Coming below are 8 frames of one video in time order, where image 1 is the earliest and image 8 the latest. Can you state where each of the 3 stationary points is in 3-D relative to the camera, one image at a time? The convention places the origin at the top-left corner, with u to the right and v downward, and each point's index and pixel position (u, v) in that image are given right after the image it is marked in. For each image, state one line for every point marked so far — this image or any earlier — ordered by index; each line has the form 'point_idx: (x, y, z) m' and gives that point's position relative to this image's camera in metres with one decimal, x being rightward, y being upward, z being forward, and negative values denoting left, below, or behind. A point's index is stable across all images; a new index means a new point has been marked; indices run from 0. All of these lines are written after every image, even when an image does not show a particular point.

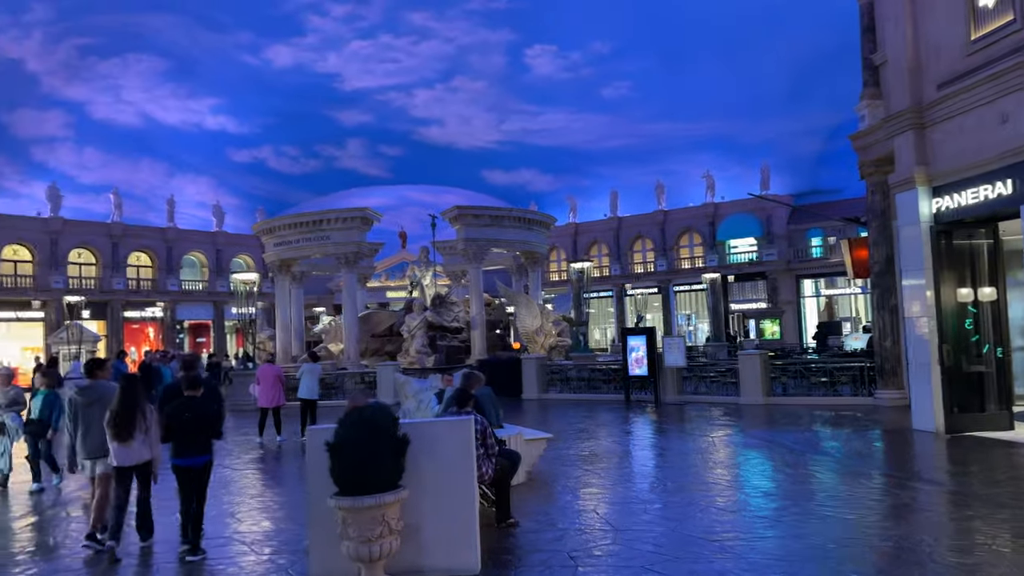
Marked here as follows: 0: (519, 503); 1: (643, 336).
0: (+0.1, -2.1, +7.8) m
1: (+3.1, -1.1, +18.3) m
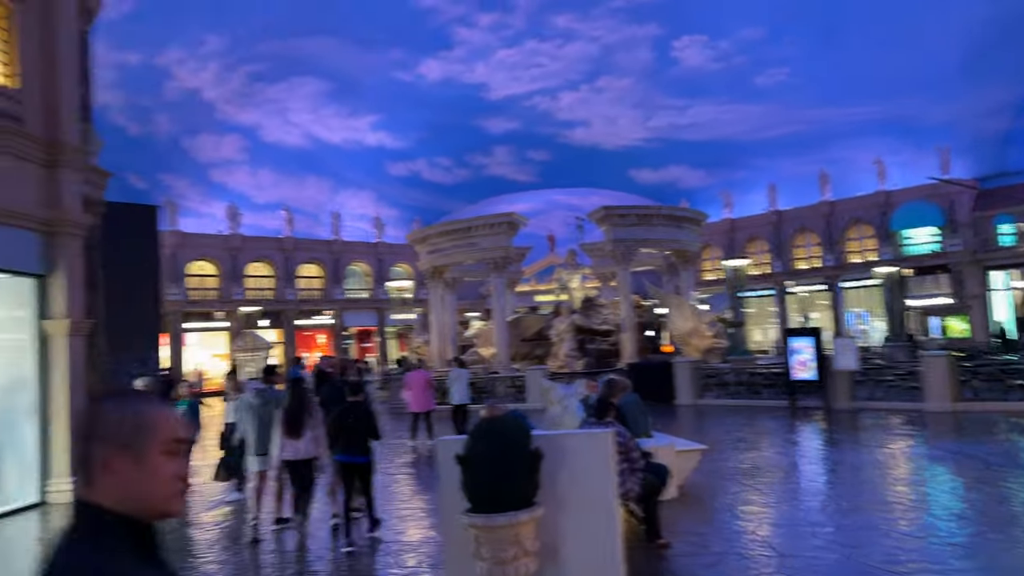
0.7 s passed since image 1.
0: (+1.5, -2.1, +7.2) m
1: (+6.4, -1.1, +16.9) m
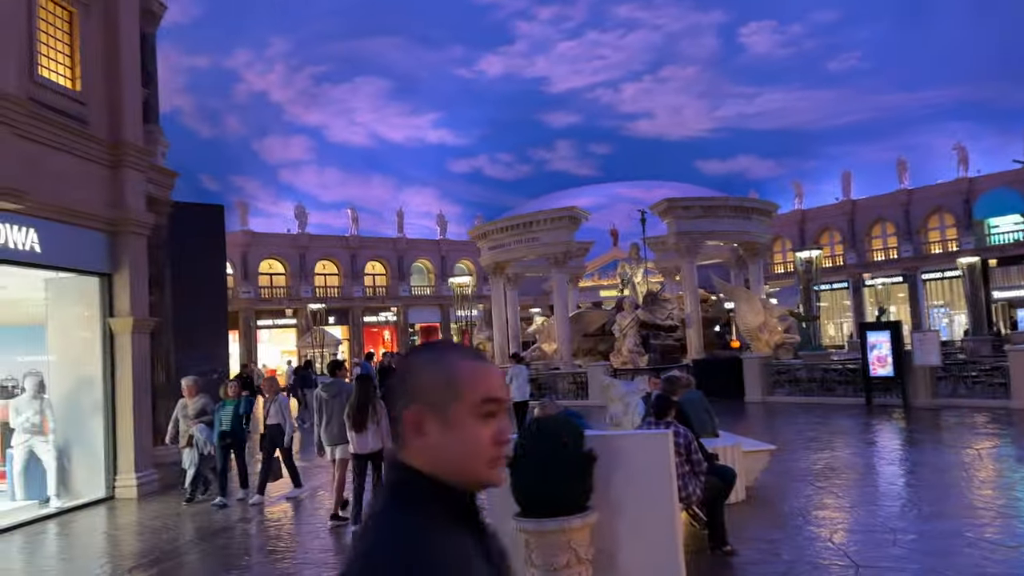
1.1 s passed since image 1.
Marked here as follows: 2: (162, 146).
0: (+2.0, -2.1, +6.8) m
1: (+7.7, -0.9, +16.1) m
2: (-6.0, +2.4, +13.4) m
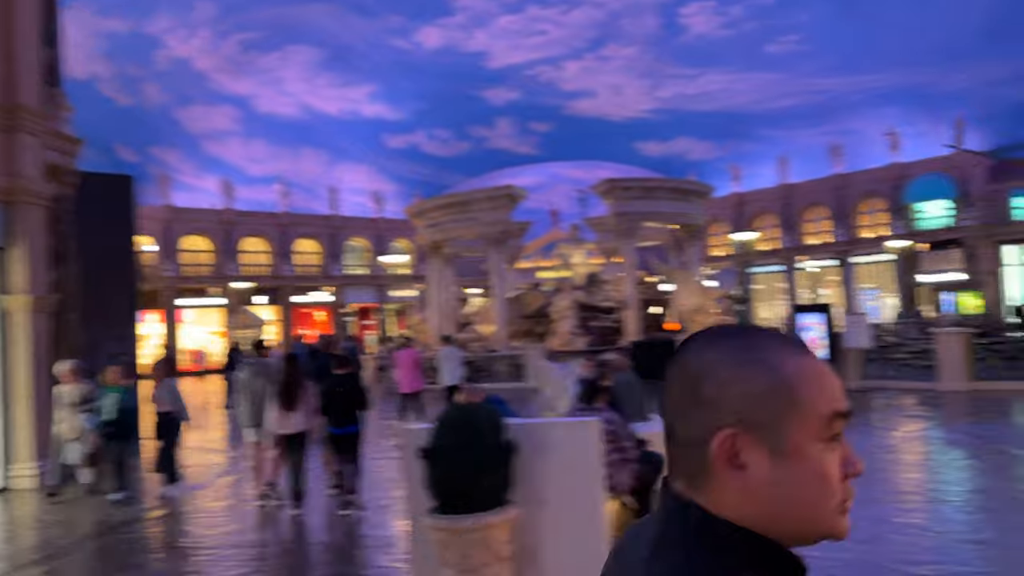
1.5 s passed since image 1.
0: (+1.3, -1.9, +6.5) m
1: (+6.3, -0.5, +16.2) m
2: (-7.0, +2.8, +12.4) m
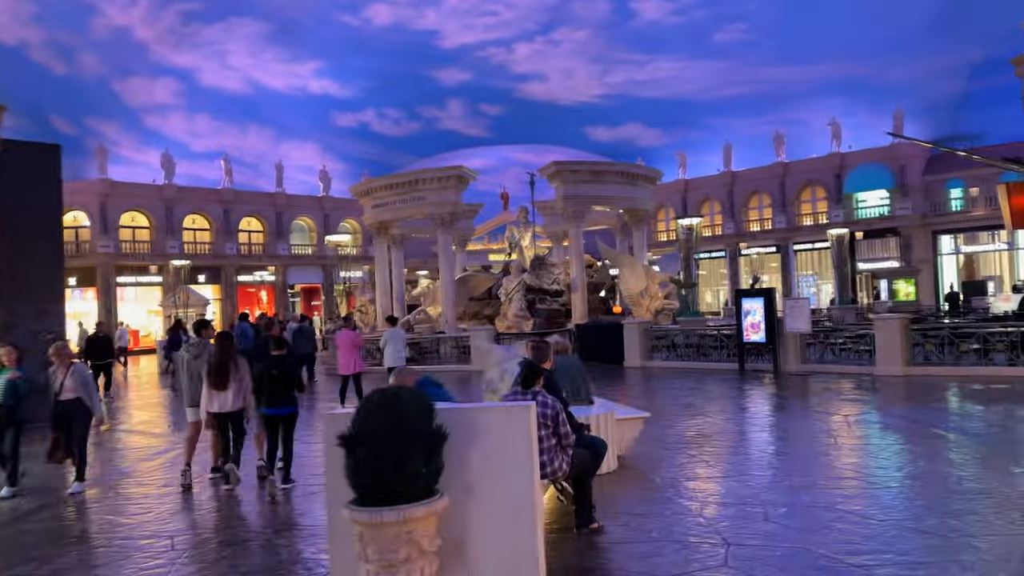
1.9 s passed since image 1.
0: (+0.8, -1.7, +6.5) m
1: (+5.2, -0.2, +16.3) m
2: (-7.9, +3.2, +11.7) m
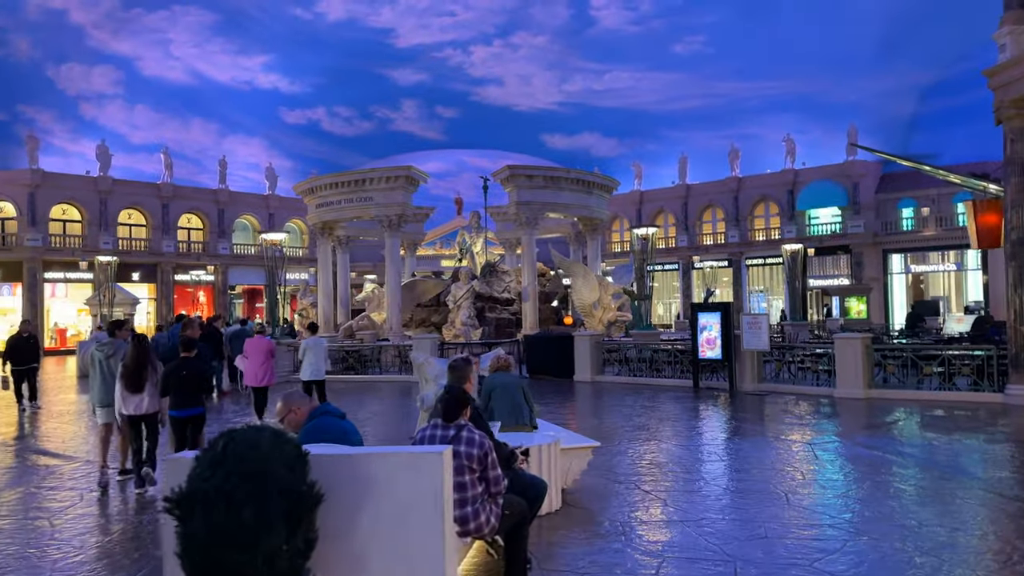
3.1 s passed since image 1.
0: (+0.3, -1.8, +5.5) m
1: (+4.1, -0.5, +15.6) m
2: (-8.5, +3.3, +10.2) m
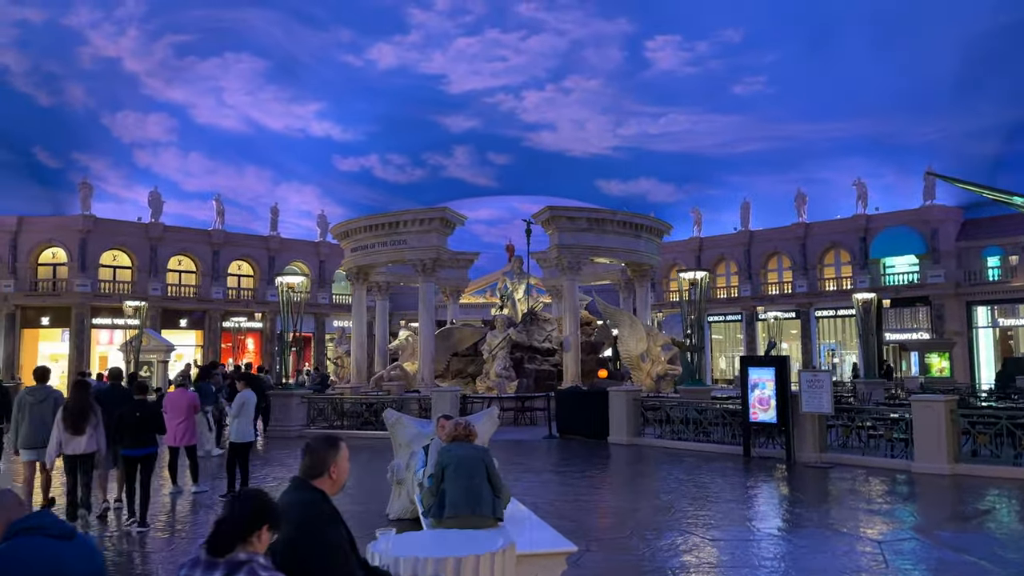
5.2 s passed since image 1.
0: (-0.2, -2.0, +3.6) m
1: (+4.5, -1.4, +13.5) m
2: (-8.5, +2.8, +9.4) m
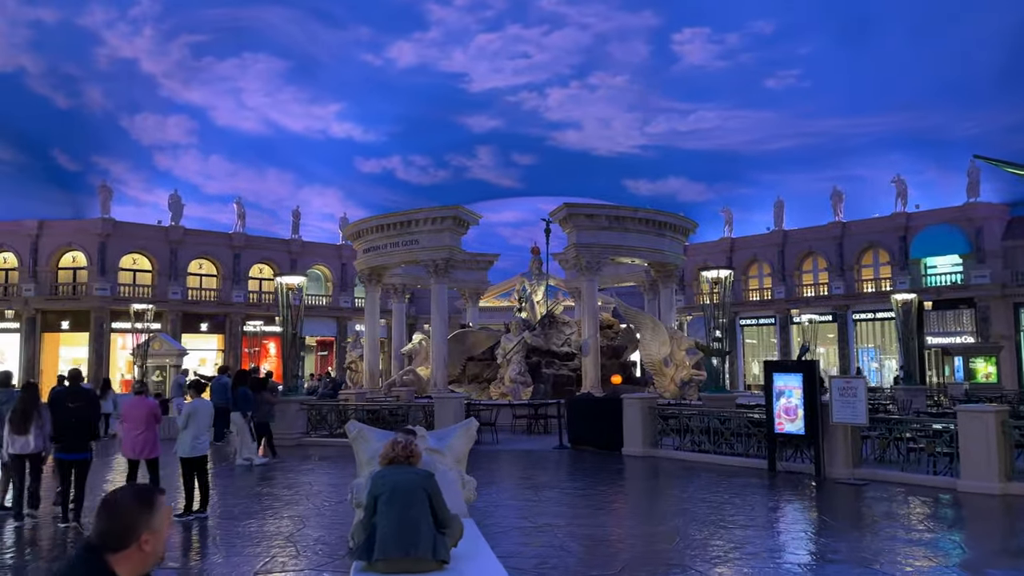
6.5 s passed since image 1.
0: (-0.6, -1.9, +2.6) m
1: (+4.5, -1.4, +12.3) m
2: (-8.7, +2.8, +8.8) m
